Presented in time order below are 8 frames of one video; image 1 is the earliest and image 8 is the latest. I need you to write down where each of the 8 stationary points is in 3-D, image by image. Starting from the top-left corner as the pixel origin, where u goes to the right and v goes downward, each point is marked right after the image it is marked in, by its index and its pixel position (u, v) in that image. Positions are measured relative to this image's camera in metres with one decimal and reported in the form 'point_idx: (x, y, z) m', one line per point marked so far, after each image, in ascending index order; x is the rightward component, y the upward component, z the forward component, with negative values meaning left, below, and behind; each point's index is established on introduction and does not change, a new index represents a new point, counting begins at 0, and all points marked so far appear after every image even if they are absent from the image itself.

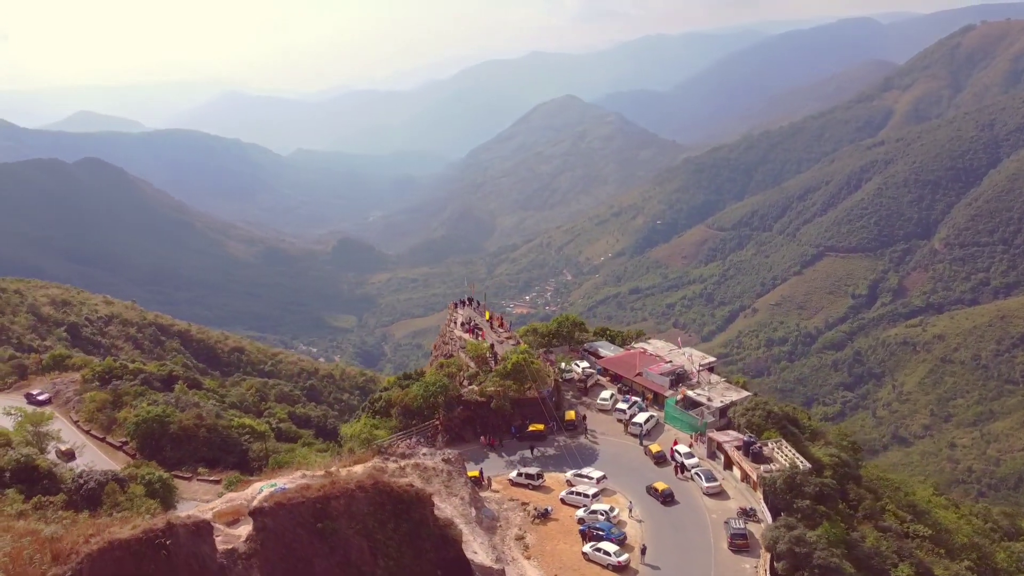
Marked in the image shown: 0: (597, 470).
0: (+1.7, -3.6, +16.0) m
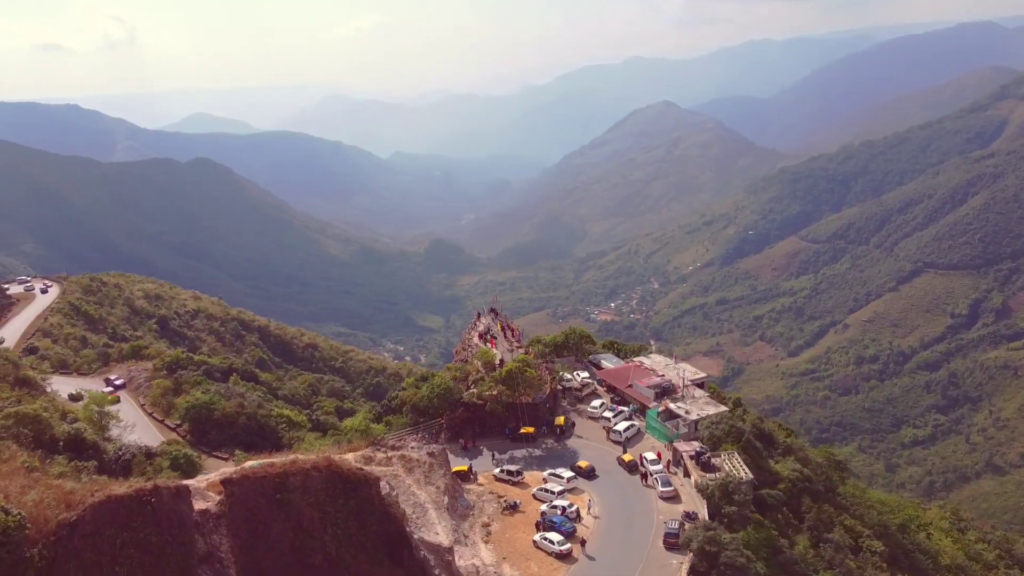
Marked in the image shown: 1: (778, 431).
0: (+1.3, -3.9, +17.7) m
1: (+6.4, -3.5, +20.0) m
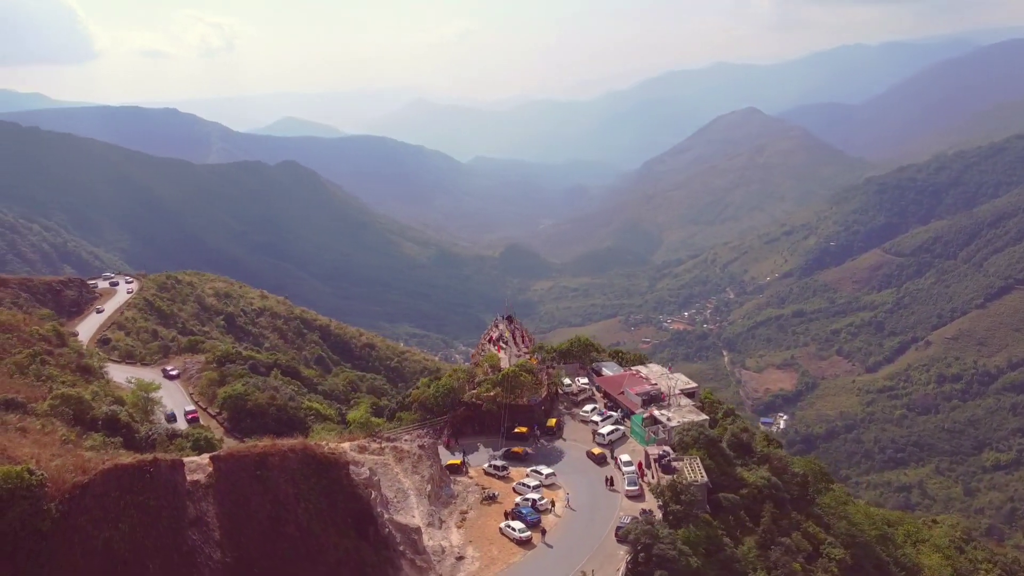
0: (+0.9, -4.2, +19.1) m
1: (+6.3, -3.9, +21.0) m
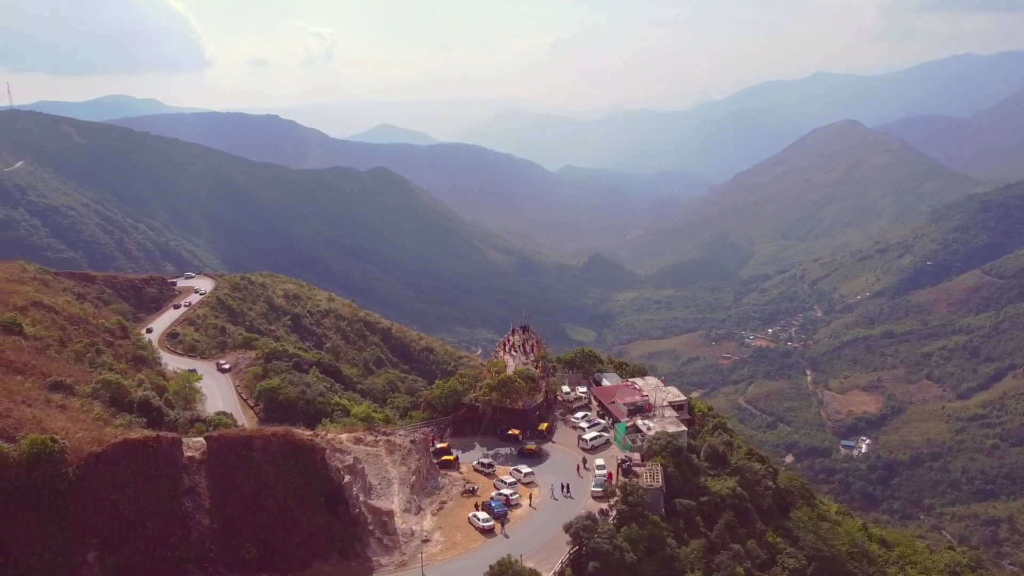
0: (+0.6, -4.6, +20.7) m
1: (+6.1, -4.5, +22.0) m
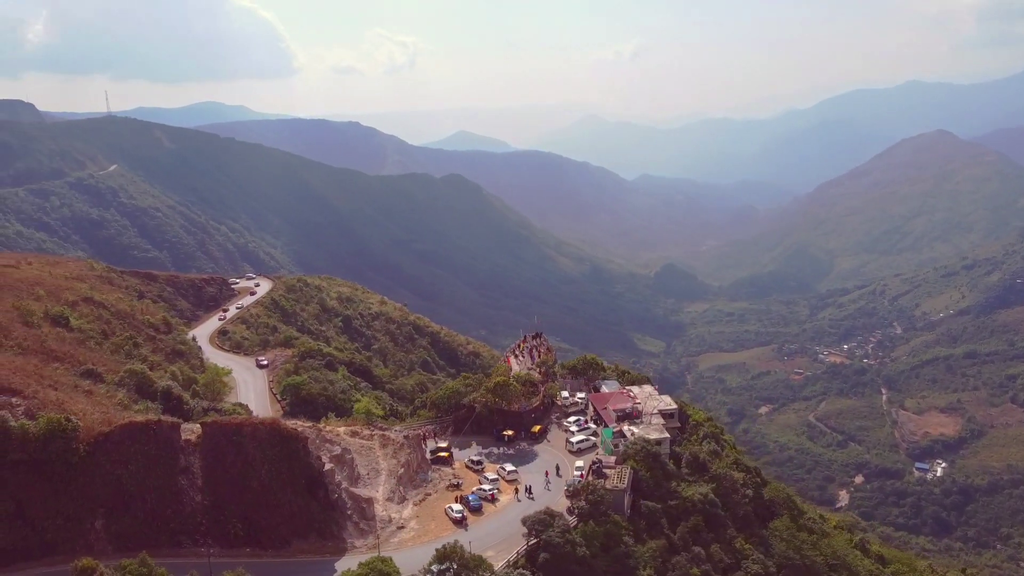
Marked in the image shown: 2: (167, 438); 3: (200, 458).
0: (+0.2, -4.8, +21.9) m
1: (+5.8, -4.8, +22.6) m
2: (-7.2, -3.1, +17.0) m
3: (-6.6, -3.6, +17.1) m
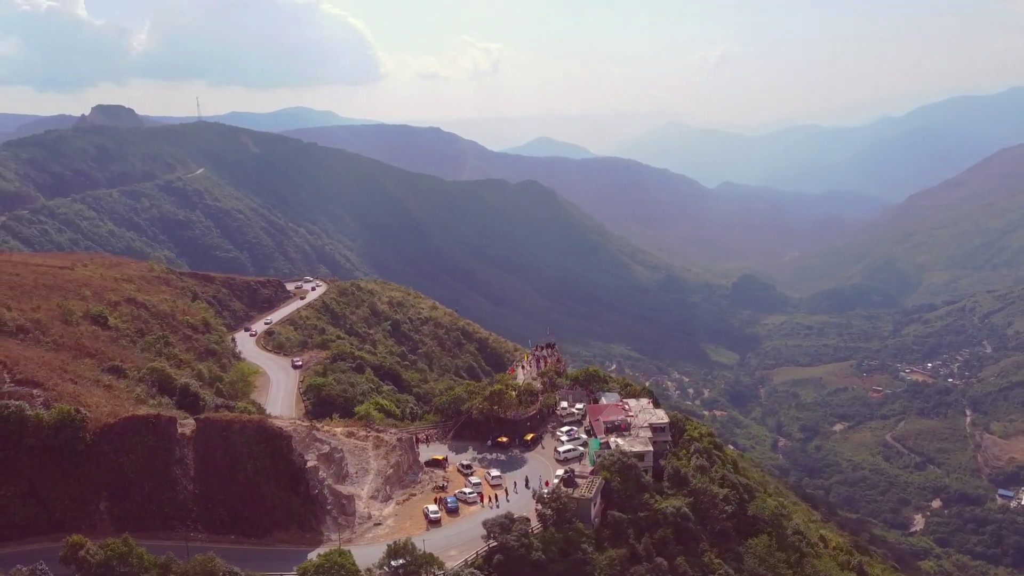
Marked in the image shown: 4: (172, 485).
0: (-0.2, -5.2, +22.8) m
1: (+5.5, -5.4, +23.0) m
2: (-8.0, -3.3, +18.6) m
3: (-7.3, -3.8, +18.7) m
4: (-7.6, -4.4, +18.2) m
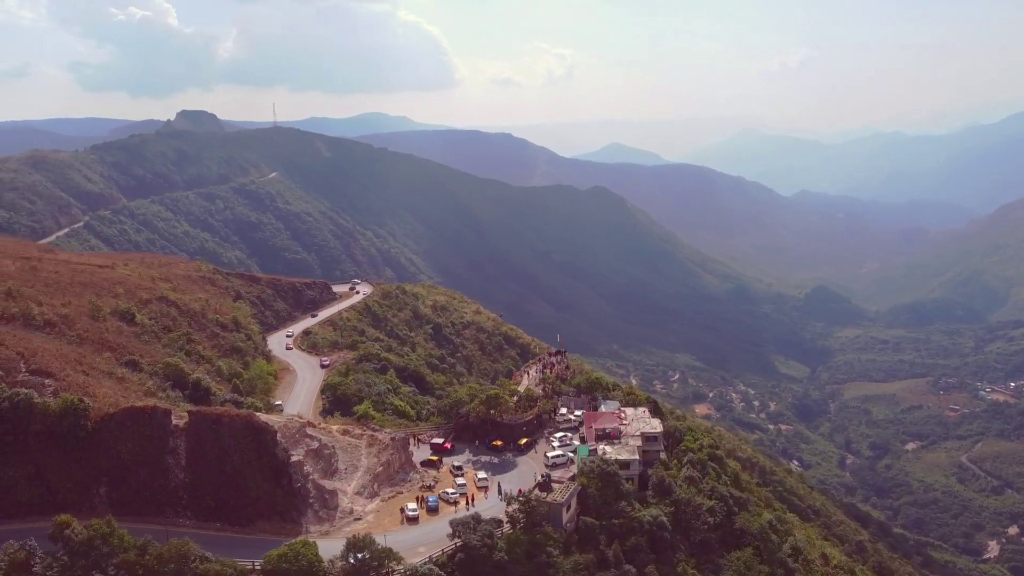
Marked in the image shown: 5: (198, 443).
0: (-0.5, -5.4, +23.3) m
1: (+5.1, -5.7, +23.1) m
2: (-8.6, -3.3, +19.9) m
3: (-8.0, -3.8, +19.9) m
4: (-8.3, -4.4, +19.4) m
5: (-7.6, -3.8, +19.9) m
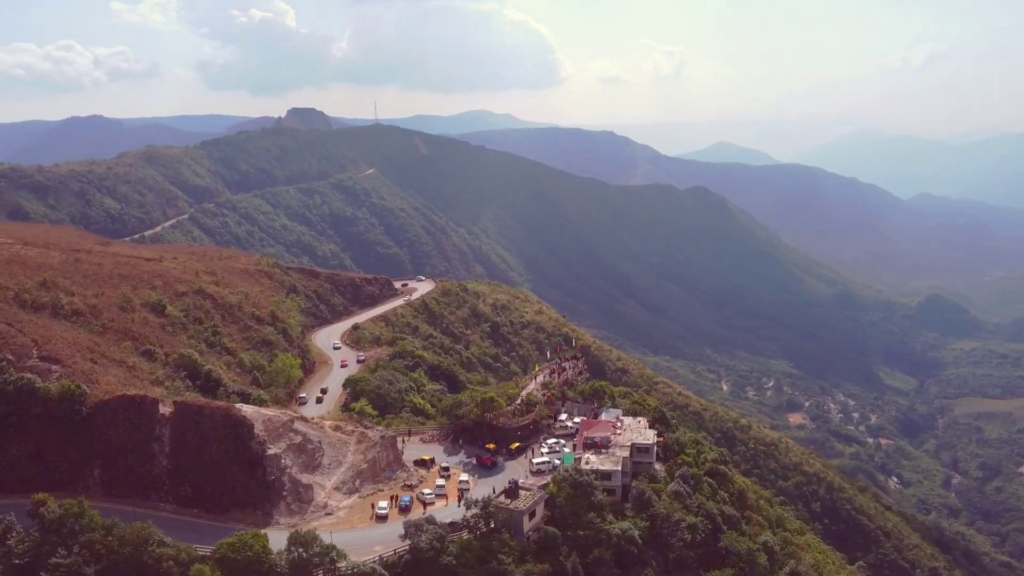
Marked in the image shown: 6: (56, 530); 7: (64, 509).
0: (-1.0, -5.5, +23.4) m
1: (+4.6, -5.9, +22.5) m
2: (-9.4, -3.2, +21.0) m
3: (-8.8, -3.7, +20.9) m
4: (-9.2, -4.3, +20.4) m
5: (-8.4, -3.7, +20.9) m
6: (-9.9, -5.2, +17.6) m
7: (-9.8, -4.8, +17.8) m
